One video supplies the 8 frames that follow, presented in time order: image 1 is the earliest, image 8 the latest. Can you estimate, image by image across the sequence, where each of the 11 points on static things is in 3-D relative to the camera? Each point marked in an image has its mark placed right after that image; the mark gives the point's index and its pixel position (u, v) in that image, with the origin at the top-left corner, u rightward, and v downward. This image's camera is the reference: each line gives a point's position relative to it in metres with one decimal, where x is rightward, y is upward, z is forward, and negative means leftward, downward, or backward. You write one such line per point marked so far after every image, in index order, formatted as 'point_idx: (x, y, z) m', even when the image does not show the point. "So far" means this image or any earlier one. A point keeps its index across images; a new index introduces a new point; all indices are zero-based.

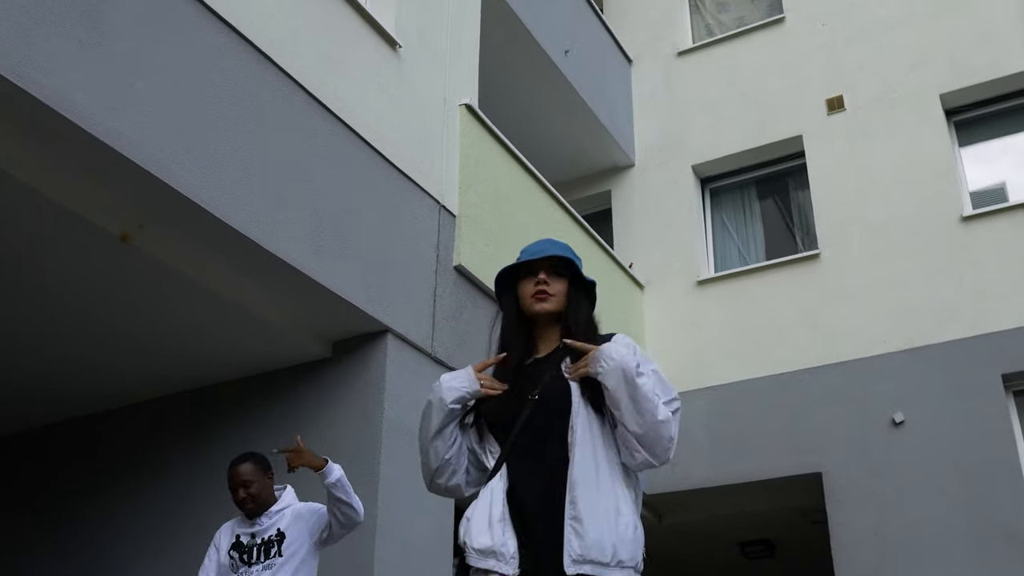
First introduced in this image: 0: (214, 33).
0: (-1.3, +1.1, +4.8) m
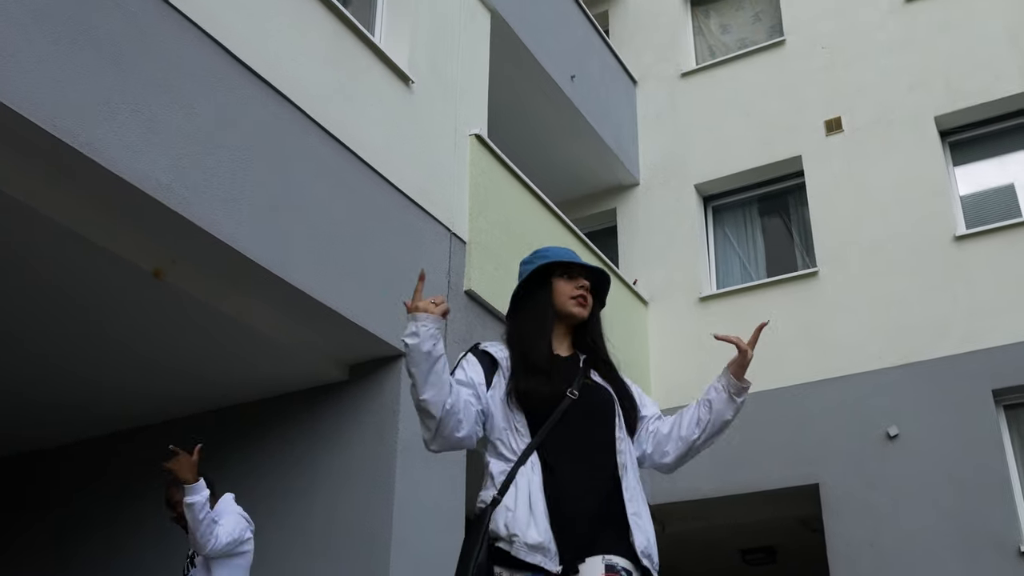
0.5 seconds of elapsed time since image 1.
0: (-1.3, +1.0, +5.1) m
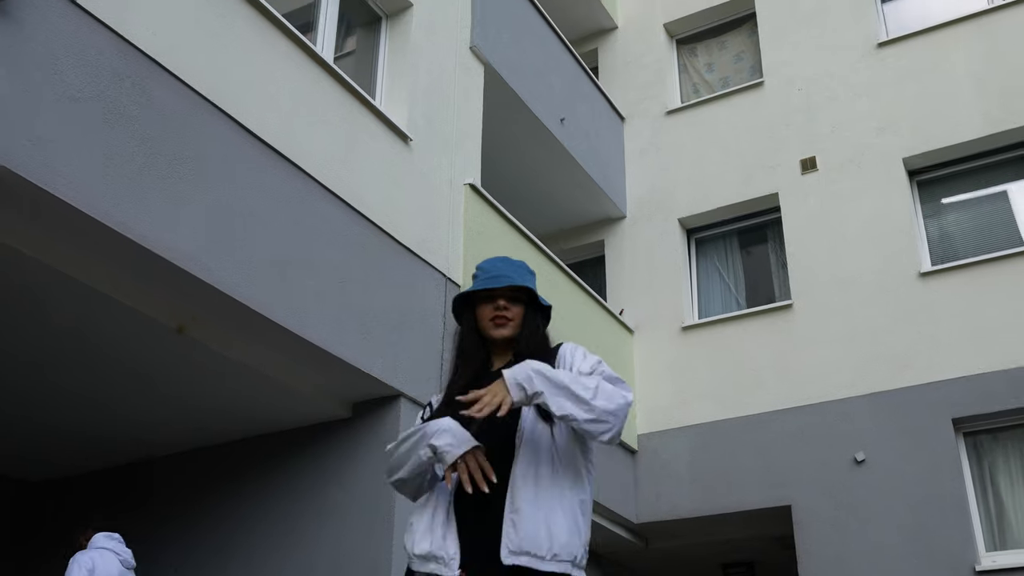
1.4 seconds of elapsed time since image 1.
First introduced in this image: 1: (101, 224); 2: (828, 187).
0: (-1.3, +0.7, +5.6) m
1: (-1.8, +0.3, +4.7) m
2: (+2.8, +0.9, +9.5) m
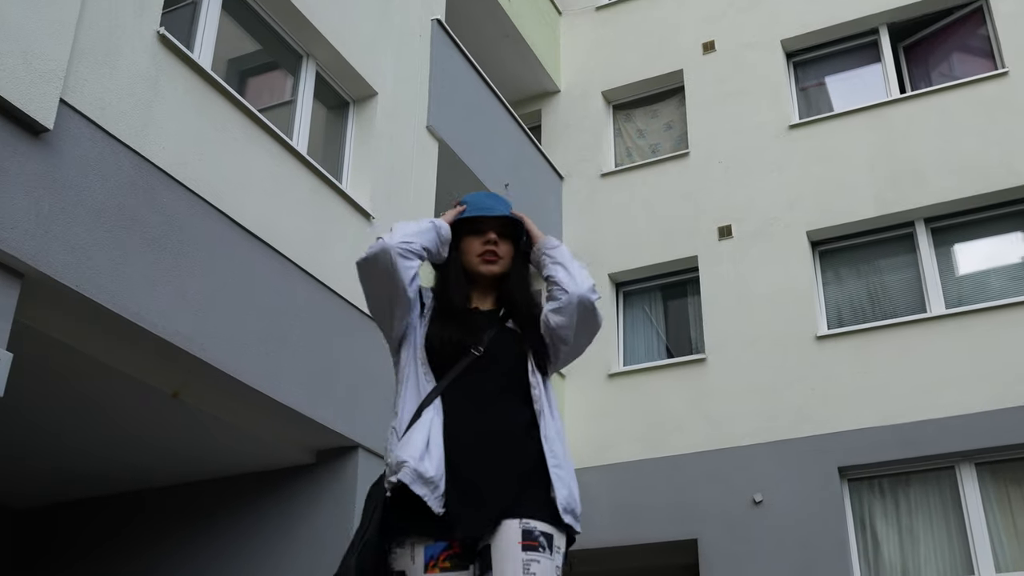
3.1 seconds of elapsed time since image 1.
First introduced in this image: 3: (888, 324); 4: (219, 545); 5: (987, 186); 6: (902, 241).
0: (-1.6, +0.3, +6.6) m
1: (-2.0, -0.1, +5.6) m
2: (+2.3, +0.3, +10.7) m
3: (+3.4, -0.3, +9.7) m
4: (-2.0, -1.8, +7.5) m
5: (+4.3, +0.9, +9.8) m
6: (+3.7, +0.5, +10.3) m
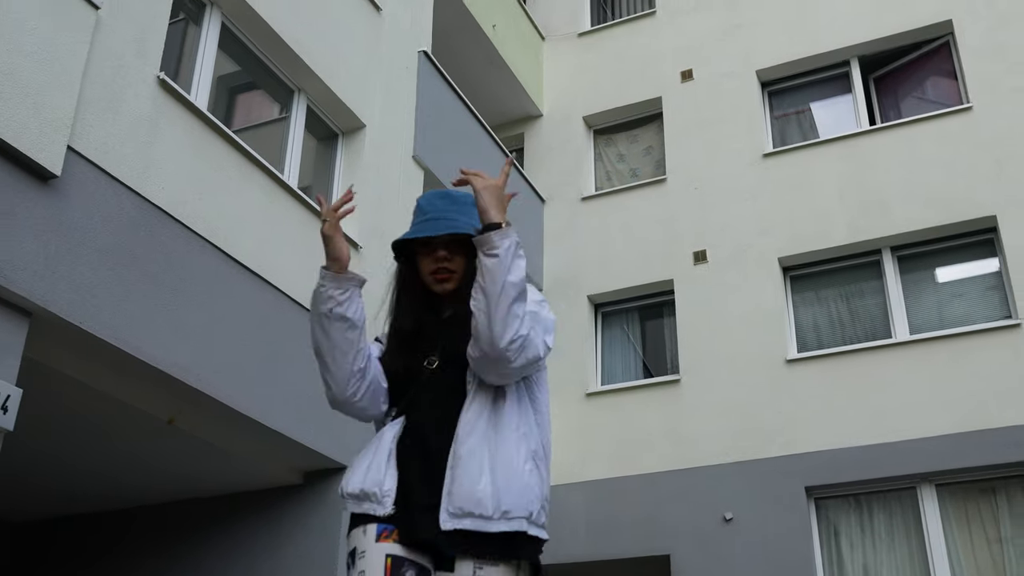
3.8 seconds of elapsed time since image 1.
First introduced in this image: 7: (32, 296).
0: (-1.7, +0.1, +6.9) m
1: (-2.1, -0.3, +5.9) m
2: (+2.1, +0.1, +11.0) m
3: (+3.2, -0.6, +10.1) m
4: (-2.2, -2.0, +7.8) m
5: (+4.2, +0.7, +10.2) m
6: (+3.5, +0.2, +10.7) m
7: (-2.4, 0.0, +5.4) m
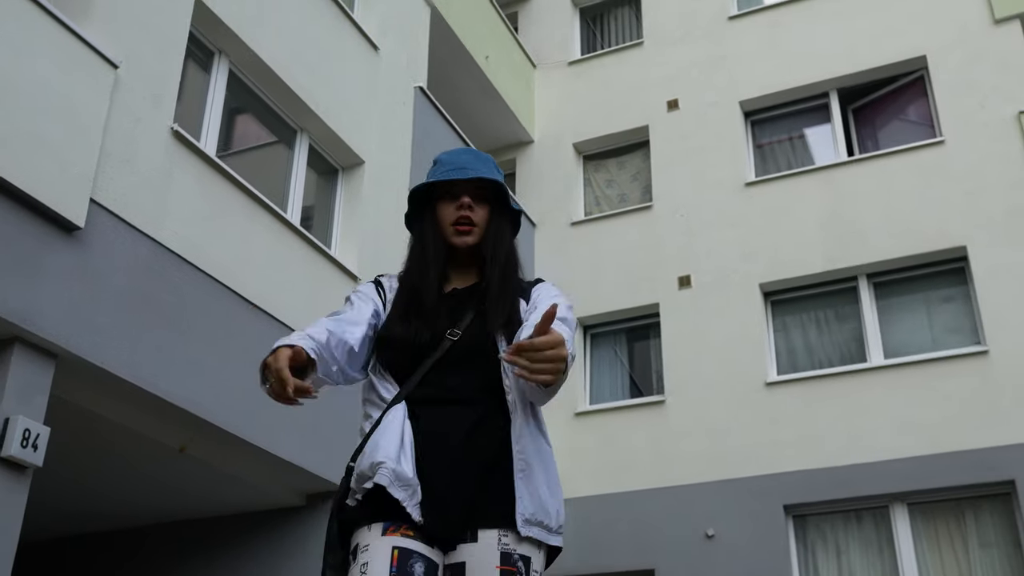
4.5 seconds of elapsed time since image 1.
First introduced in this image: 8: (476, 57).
0: (-1.8, -0.2, +7.3) m
1: (-2.2, -0.6, +6.3) m
2: (+2.0, -0.1, +11.5) m
3: (+3.1, -0.8, +10.6) m
4: (-2.3, -2.2, +8.3) m
5: (+4.1, +0.4, +10.7) m
6: (+3.5, -0.1, +11.1) m
7: (-2.4, -0.3, +5.8) m
8: (-0.4, +2.6, +12.2) m
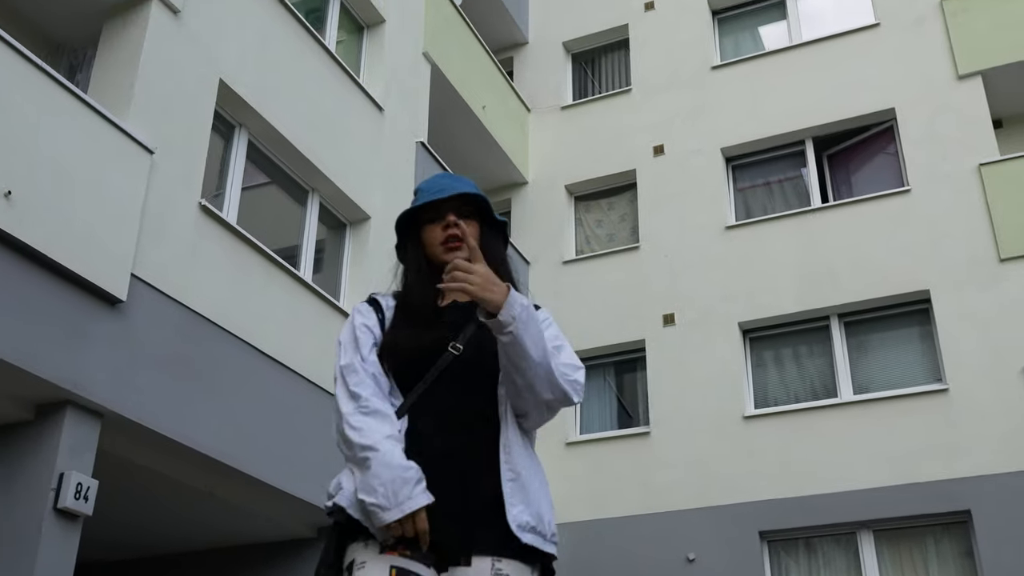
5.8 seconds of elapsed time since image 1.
0: (-1.9, -0.6, +8.1) m
1: (-2.2, -1.0, +7.1) m
2: (+1.9, -0.6, +12.3) m
3: (+3.1, -1.3, +11.3) m
4: (-2.3, -2.7, +9.0) m
5: (+4.0, 0.0, +11.5) m
6: (+3.4, -0.5, +11.9) m
7: (-2.5, -0.7, +6.6) m
8: (-0.5, +2.2, +12.9) m
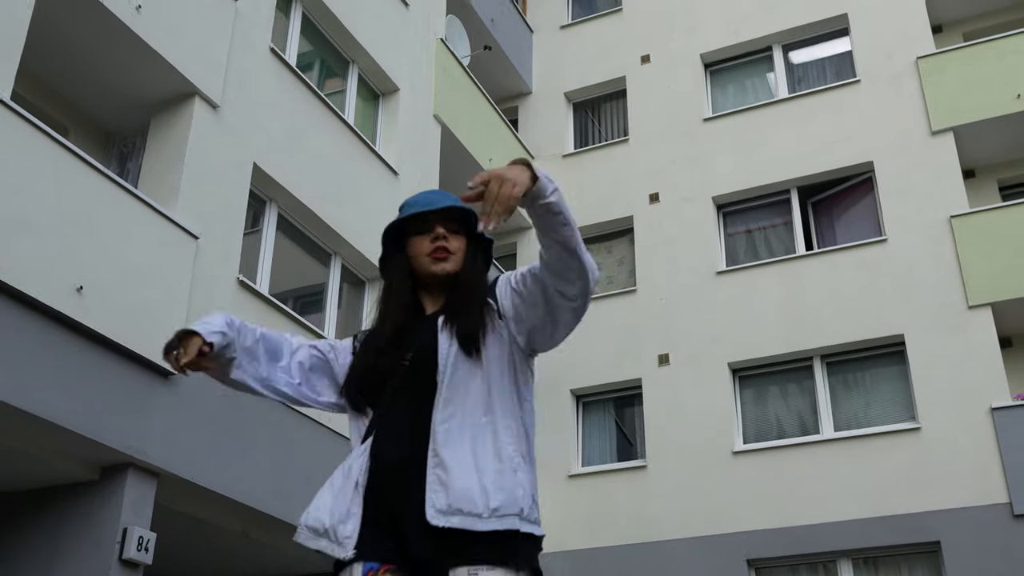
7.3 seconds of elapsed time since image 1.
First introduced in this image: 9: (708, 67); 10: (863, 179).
0: (-1.8, -1.1, +9.0) m
1: (-2.2, -1.5, +8.0) m
2: (+2.0, -1.1, +13.2) m
3: (+3.1, -1.8, +12.3) m
4: (-2.3, -3.2, +10.0) m
5: (+4.1, -0.5, +12.4) m
6: (+3.5, -1.0, +12.8) m
7: (-2.5, -1.2, +7.5) m
8: (-0.4, +1.7, +13.9) m
9: (+2.8, +3.1, +15.3) m
10: (+4.4, +1.3, +13.5) m
